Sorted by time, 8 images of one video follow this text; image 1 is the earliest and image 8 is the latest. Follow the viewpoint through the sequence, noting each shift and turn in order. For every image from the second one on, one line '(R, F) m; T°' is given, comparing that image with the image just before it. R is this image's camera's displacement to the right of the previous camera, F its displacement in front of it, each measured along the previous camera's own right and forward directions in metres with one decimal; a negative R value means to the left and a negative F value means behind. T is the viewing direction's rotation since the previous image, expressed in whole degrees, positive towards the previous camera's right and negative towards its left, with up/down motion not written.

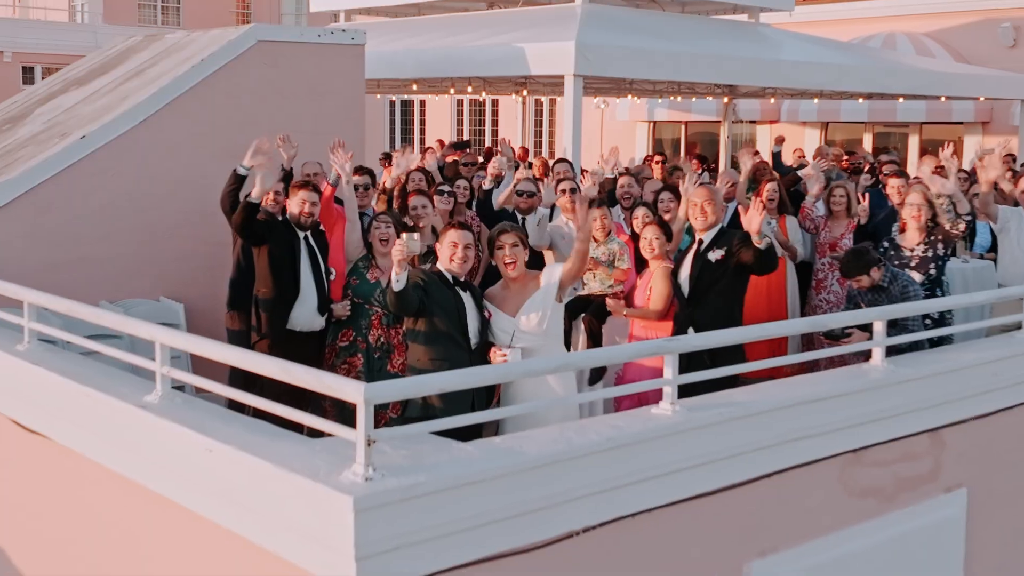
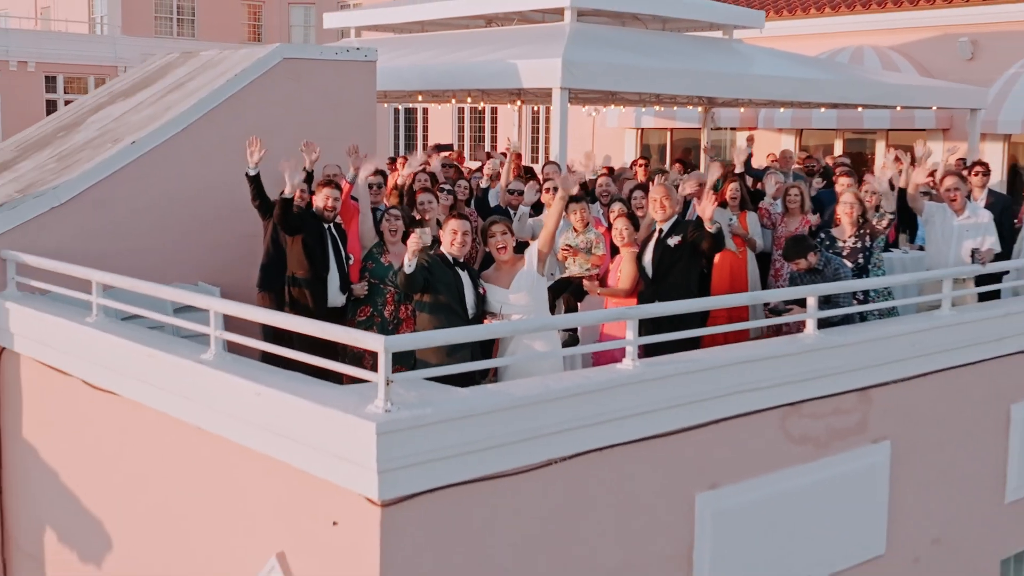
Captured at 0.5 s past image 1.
(0.0, -1.0) m; 0°
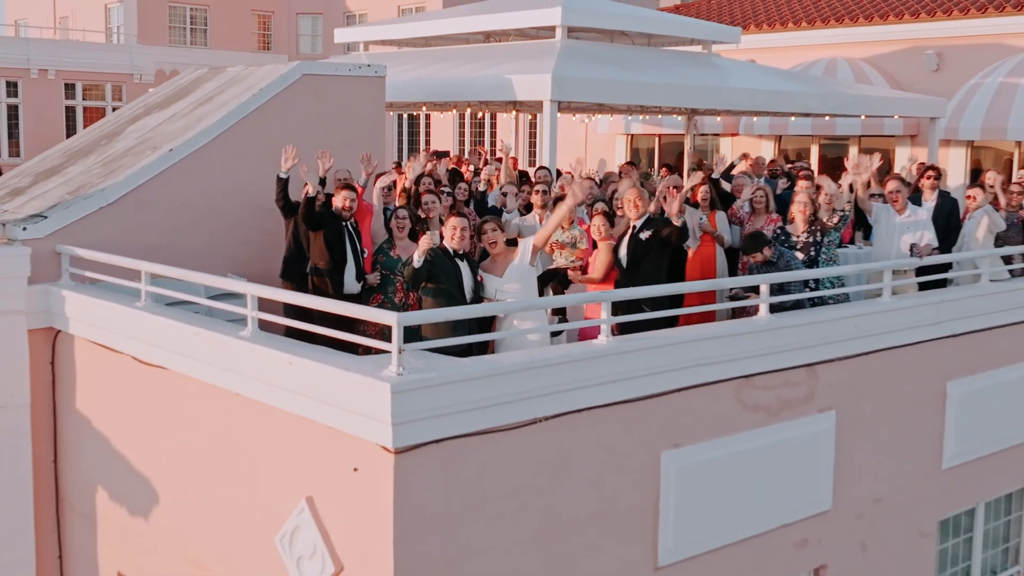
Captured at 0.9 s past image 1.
(0.0, -0.9) m; 0°
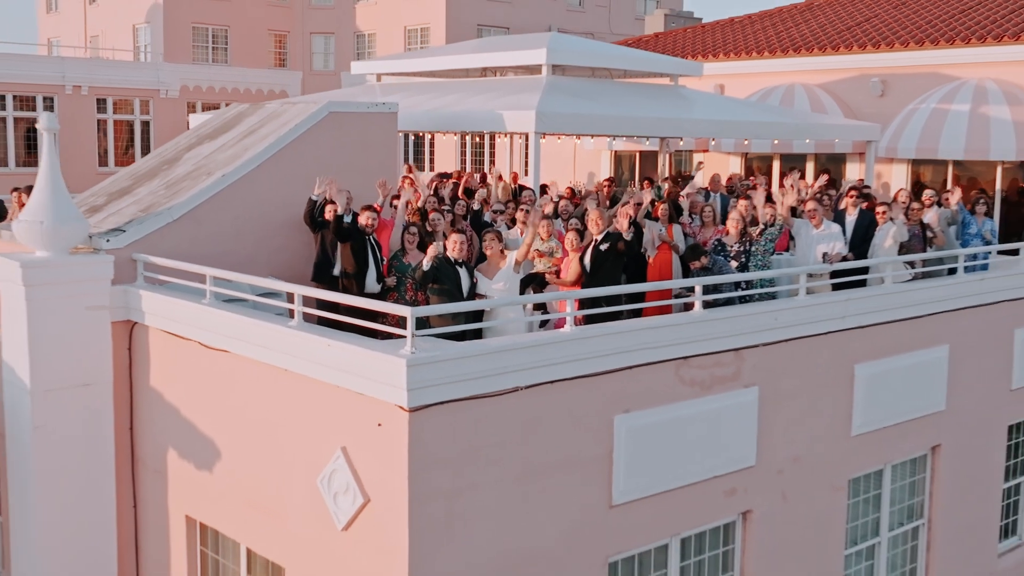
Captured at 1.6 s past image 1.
(+0.1, -1.8) m; 0°
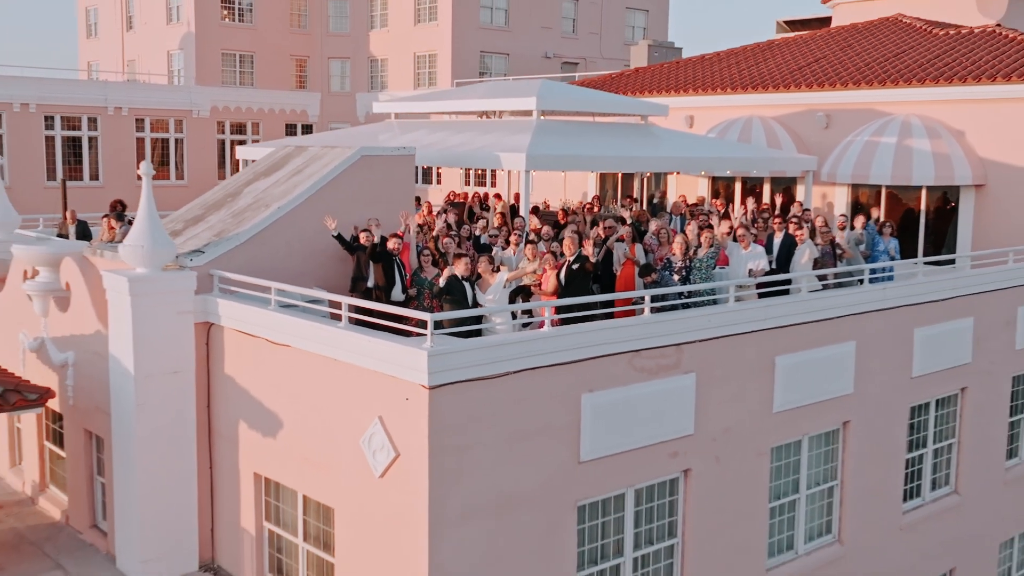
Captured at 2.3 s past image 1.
(+0.1, -2.7) m; 0°
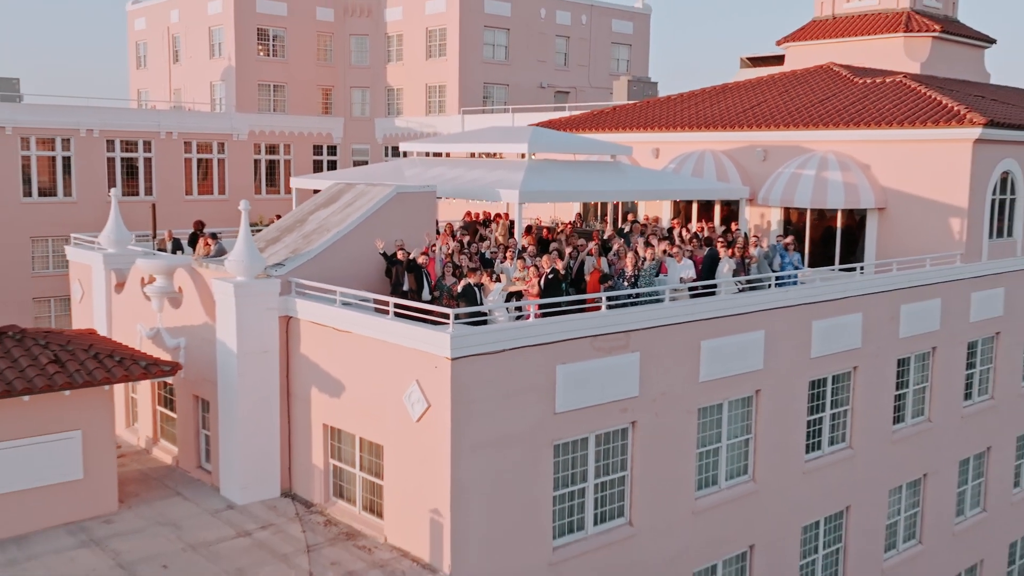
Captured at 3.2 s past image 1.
(+0.1, -4.6) m; 0°
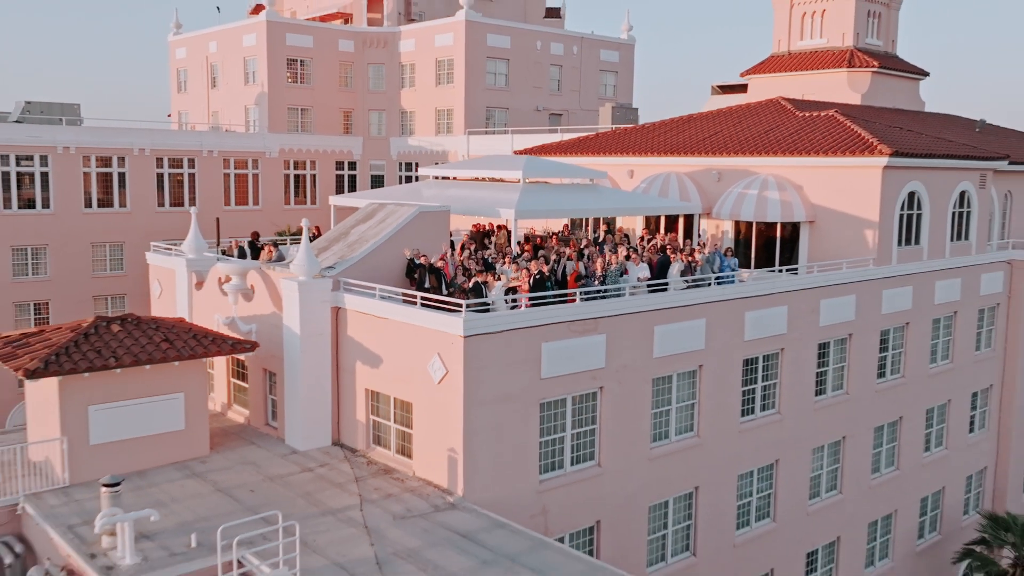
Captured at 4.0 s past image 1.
(+0.1, -5.1) m; 0°
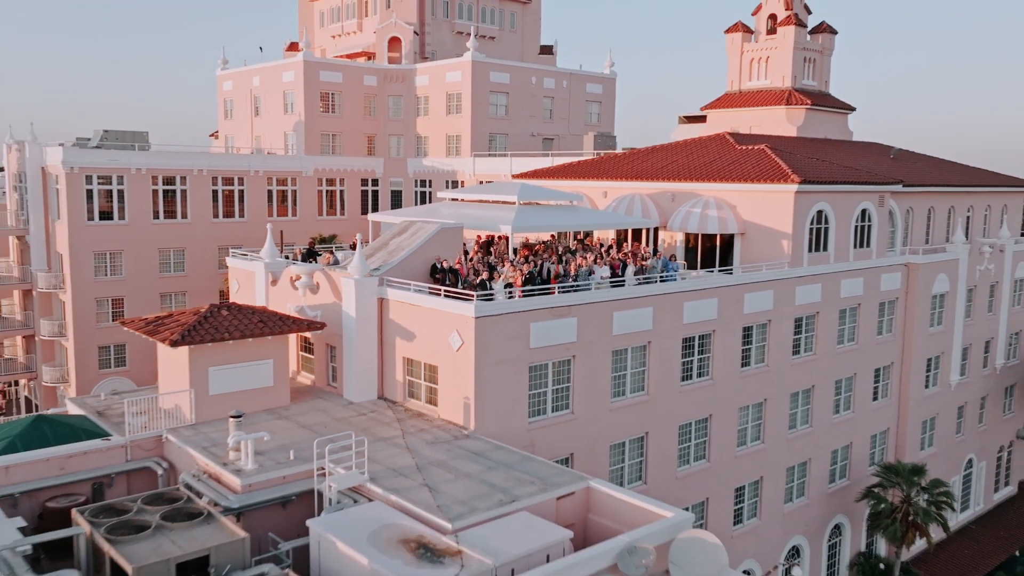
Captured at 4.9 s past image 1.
(+0.1, -8.0) m; 0°
